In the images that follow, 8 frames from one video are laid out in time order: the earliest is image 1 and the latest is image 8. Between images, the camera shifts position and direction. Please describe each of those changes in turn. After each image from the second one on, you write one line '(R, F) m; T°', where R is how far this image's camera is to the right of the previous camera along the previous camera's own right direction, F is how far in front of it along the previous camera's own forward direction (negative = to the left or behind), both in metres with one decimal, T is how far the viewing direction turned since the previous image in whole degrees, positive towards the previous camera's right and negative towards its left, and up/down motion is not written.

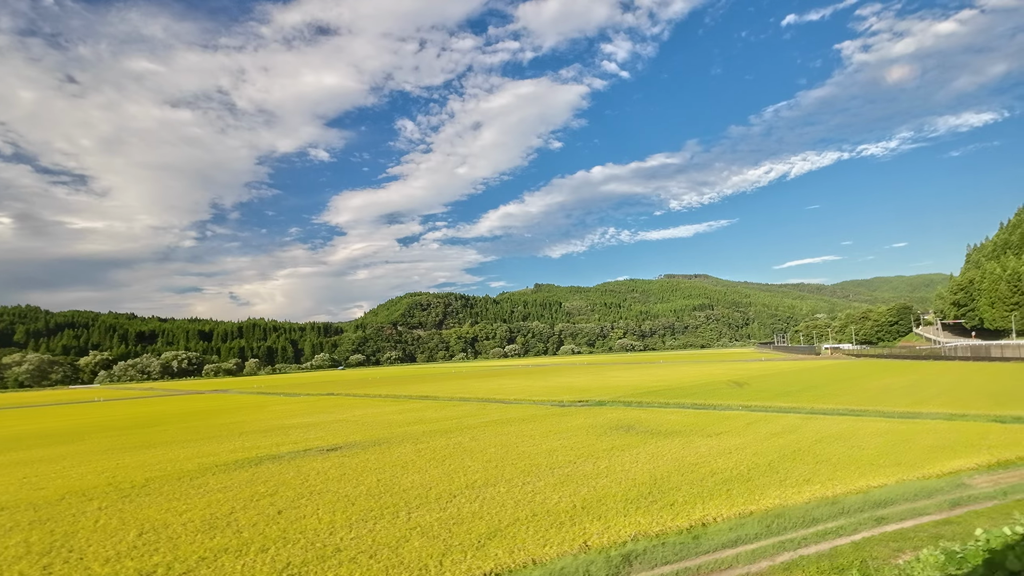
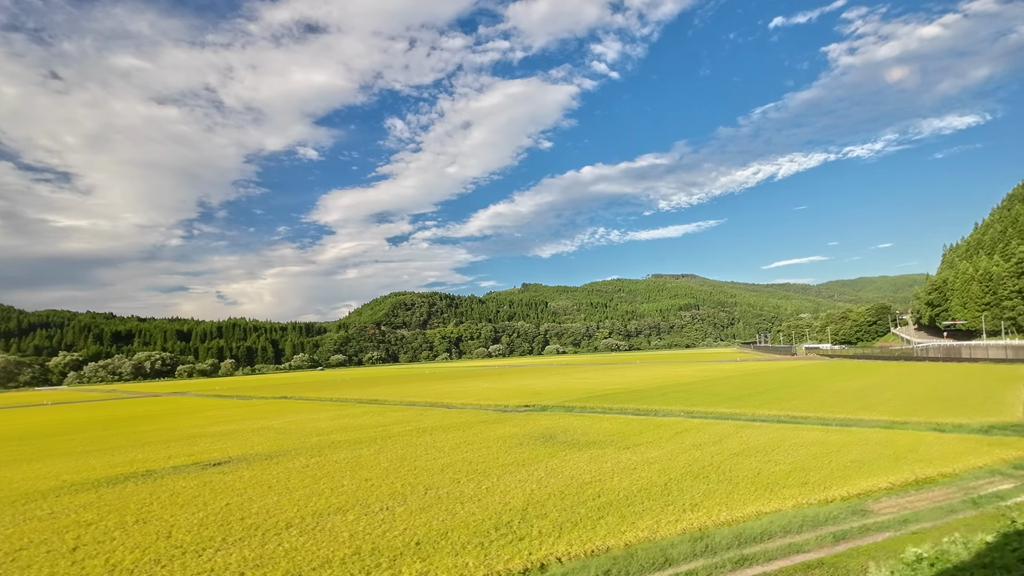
(+3.9, +2.0) m; +1°
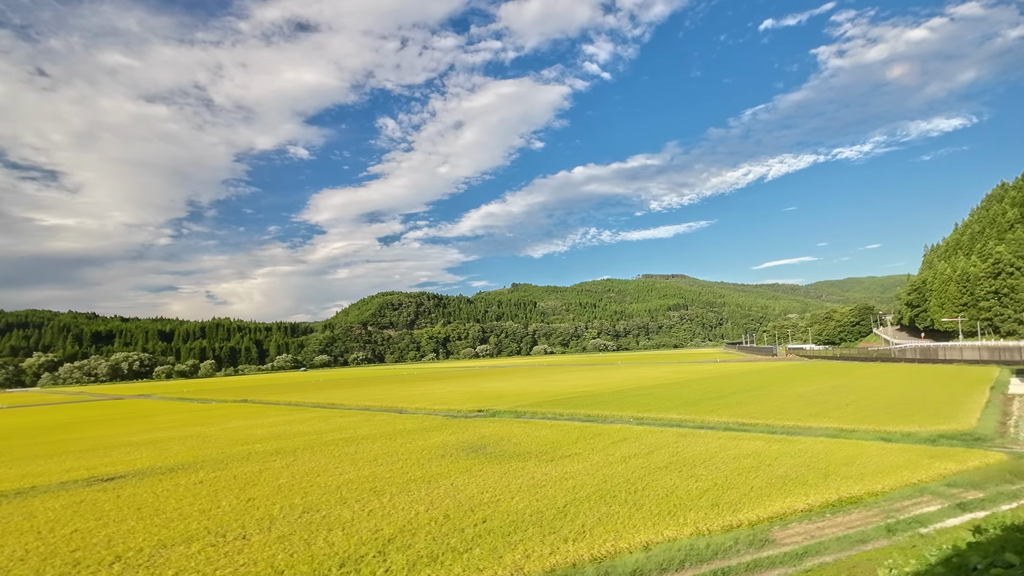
(+3.1, +1.6) m; +1°
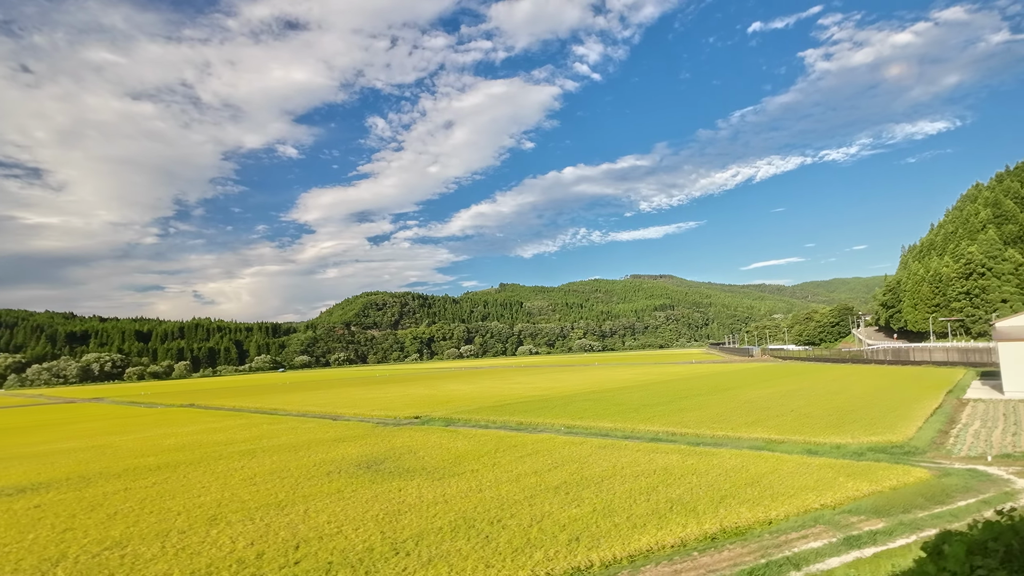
(+3.8, +2.0) m; +1°
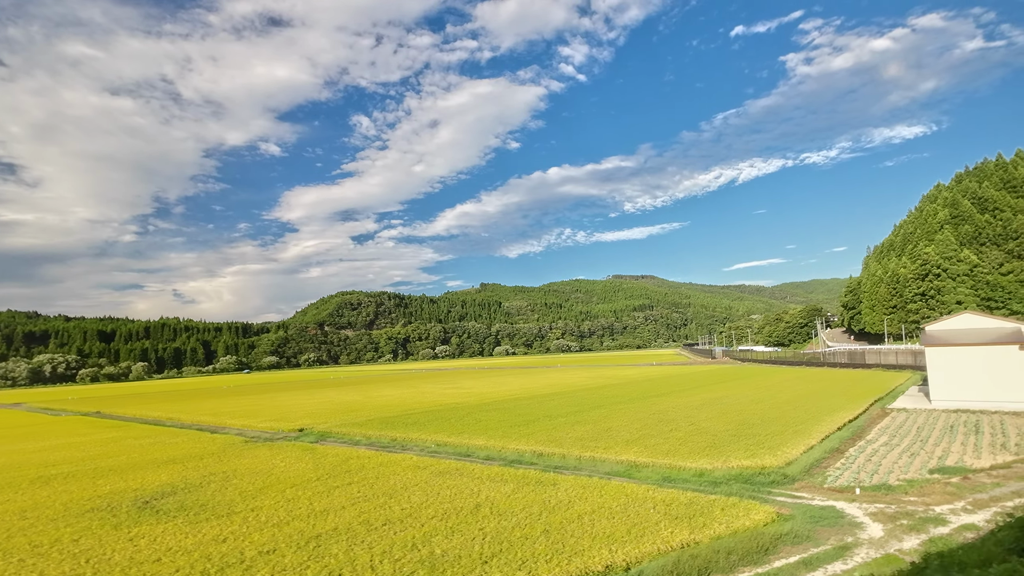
(+6.1, +3.1) m; +2°
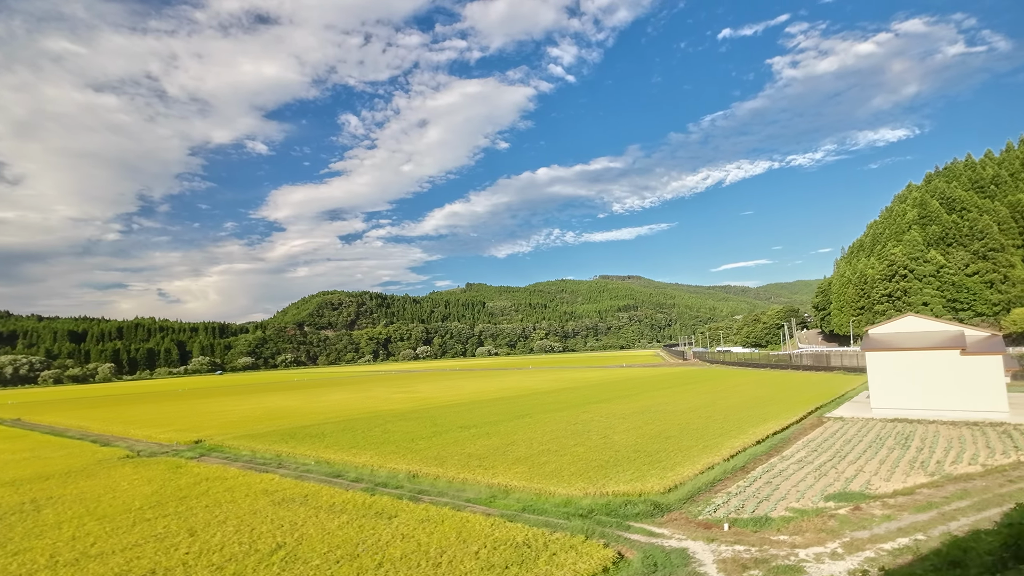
(+4.5, +2.3) m; +1°
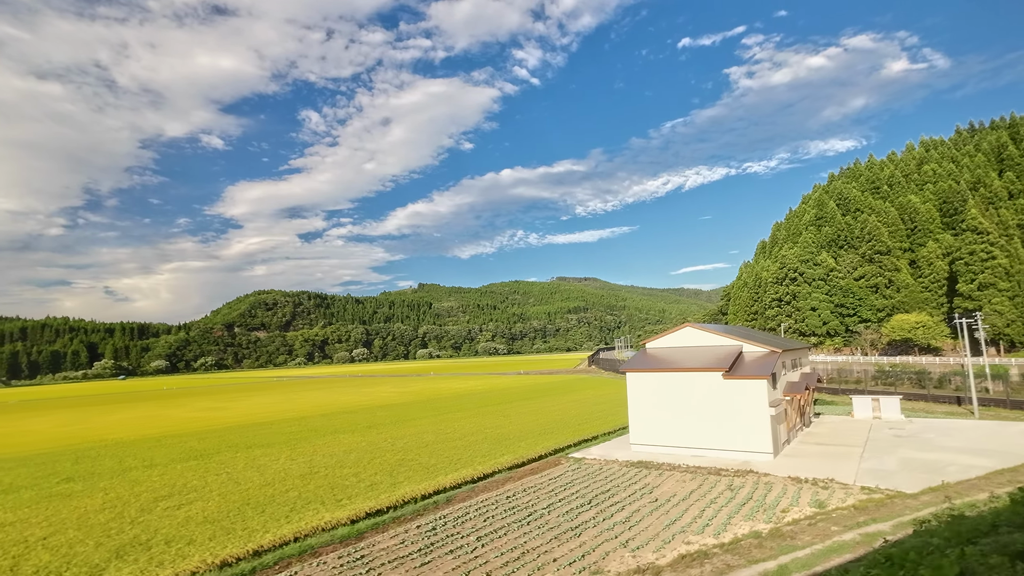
(+14.4, +7.0) m; +4°
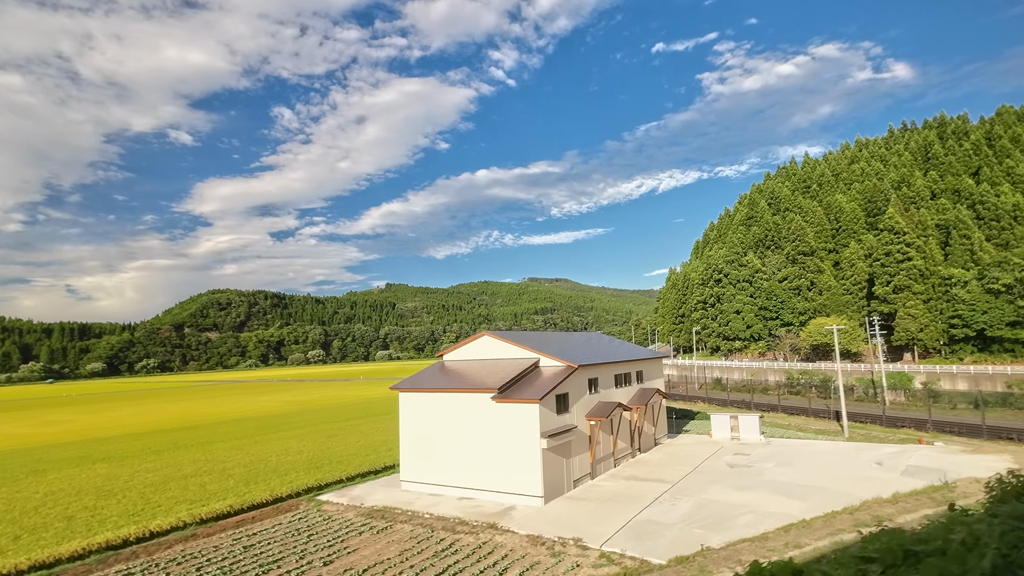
(+8.9, +4.4) m; +3°
